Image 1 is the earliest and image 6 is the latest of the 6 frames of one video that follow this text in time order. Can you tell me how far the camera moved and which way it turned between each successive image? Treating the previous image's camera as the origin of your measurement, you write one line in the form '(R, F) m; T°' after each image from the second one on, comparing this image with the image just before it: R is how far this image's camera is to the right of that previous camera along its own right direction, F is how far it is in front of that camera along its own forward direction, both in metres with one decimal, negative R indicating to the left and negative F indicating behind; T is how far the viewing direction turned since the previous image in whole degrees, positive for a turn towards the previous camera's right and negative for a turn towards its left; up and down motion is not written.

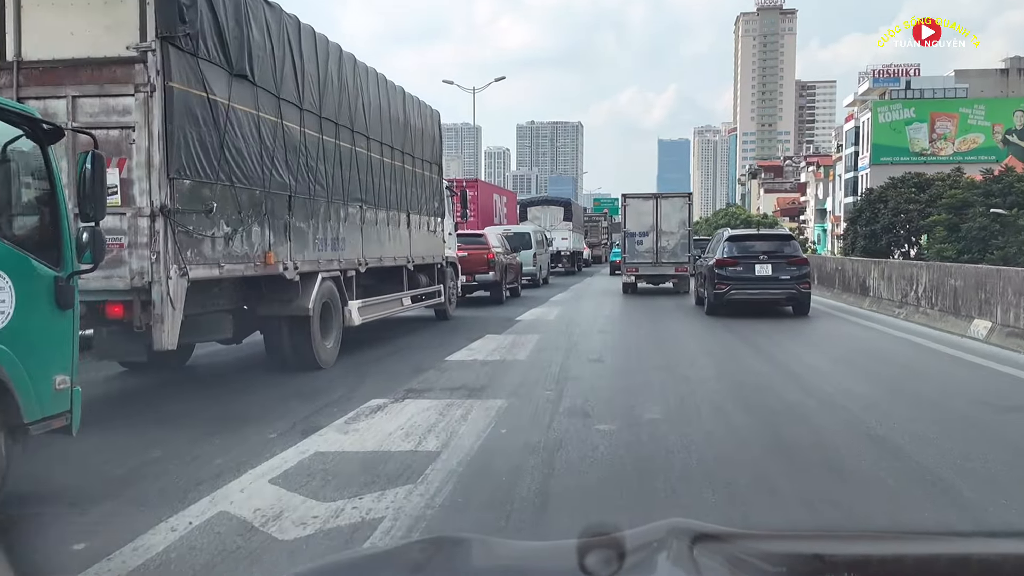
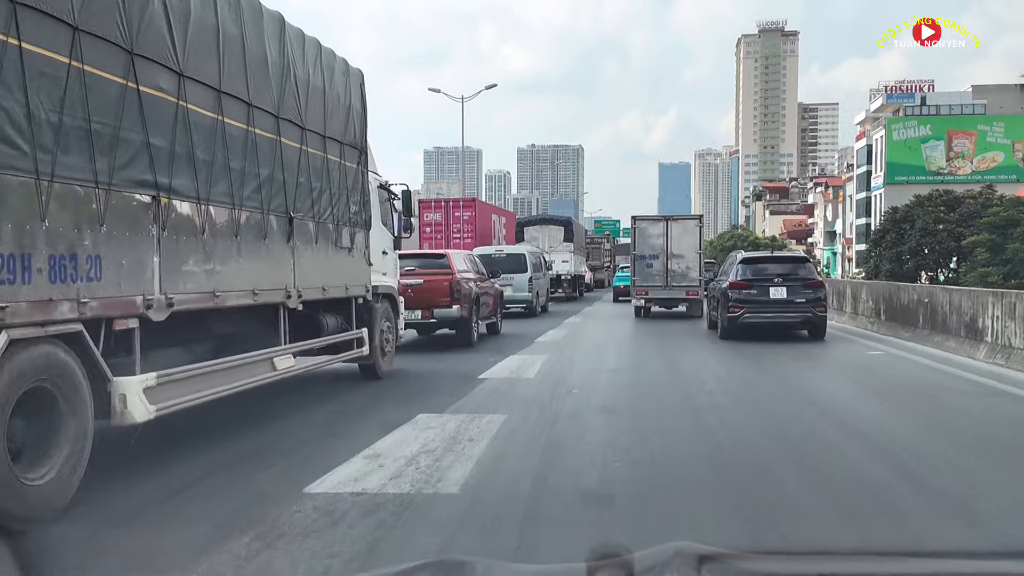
(+0.2, +1.9) m; 0°
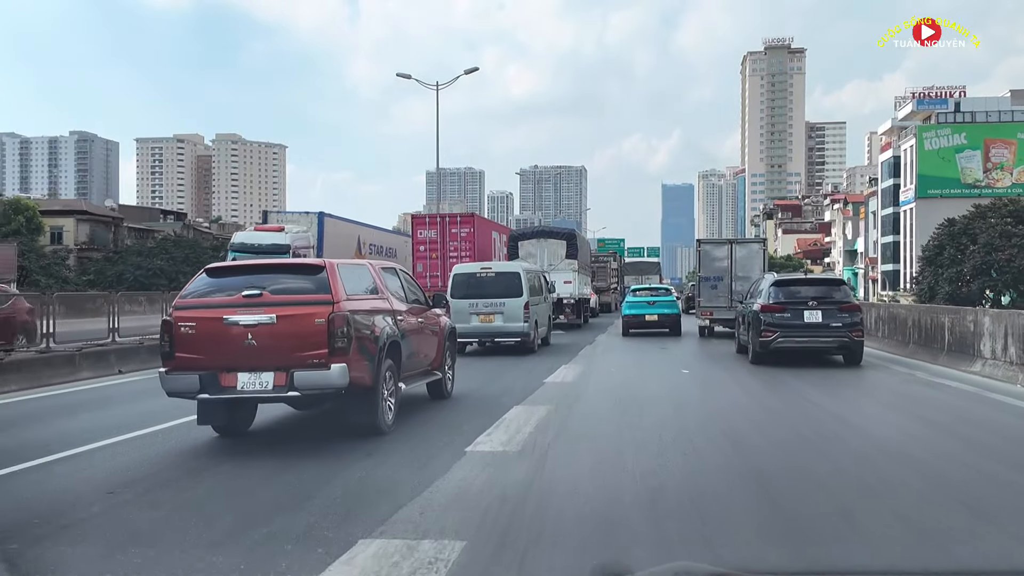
(+0.3, +3.2) m; 0°
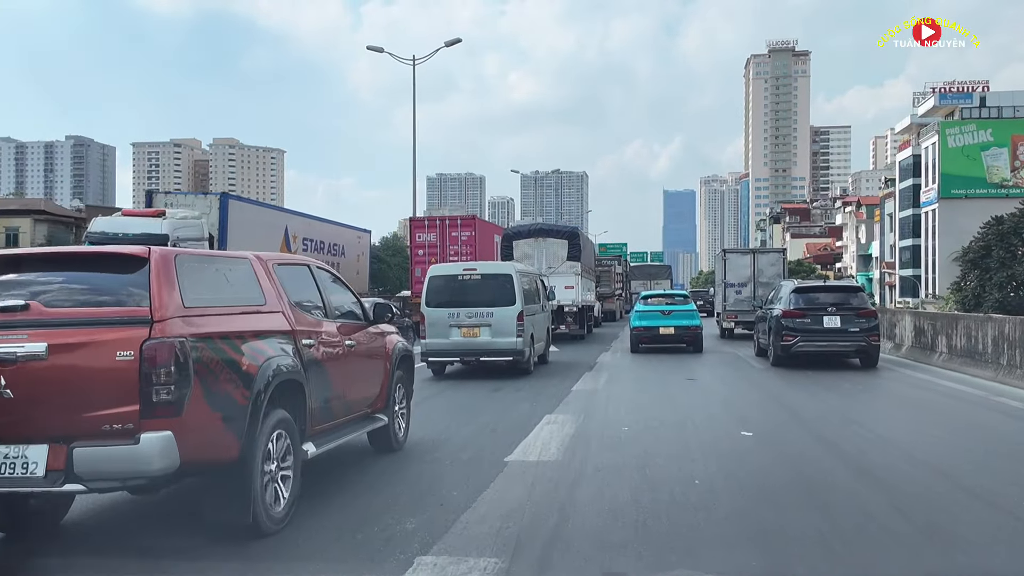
(+0.2, +2.0) m; 0°
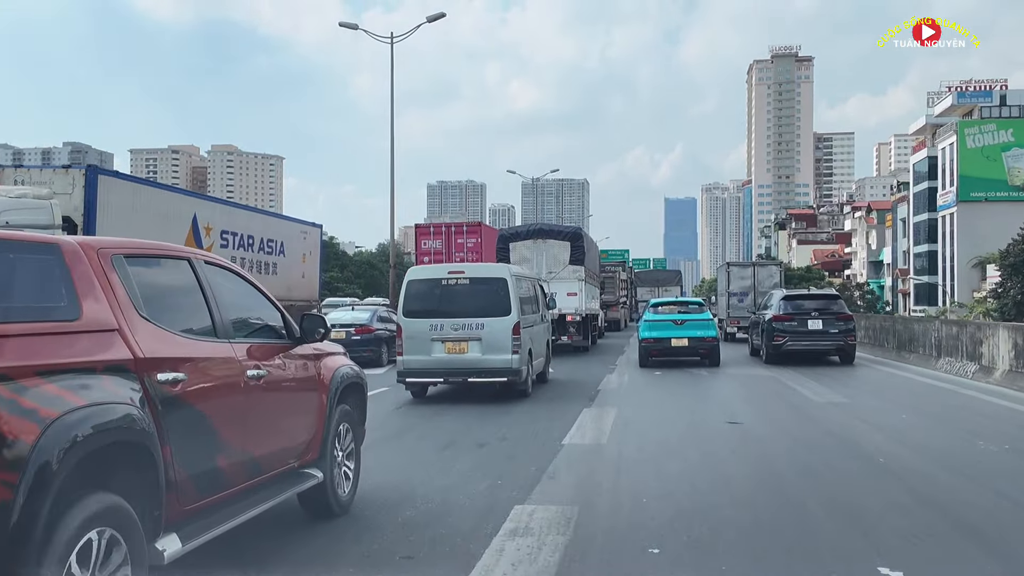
(+0.1, +1.4) m; 0°
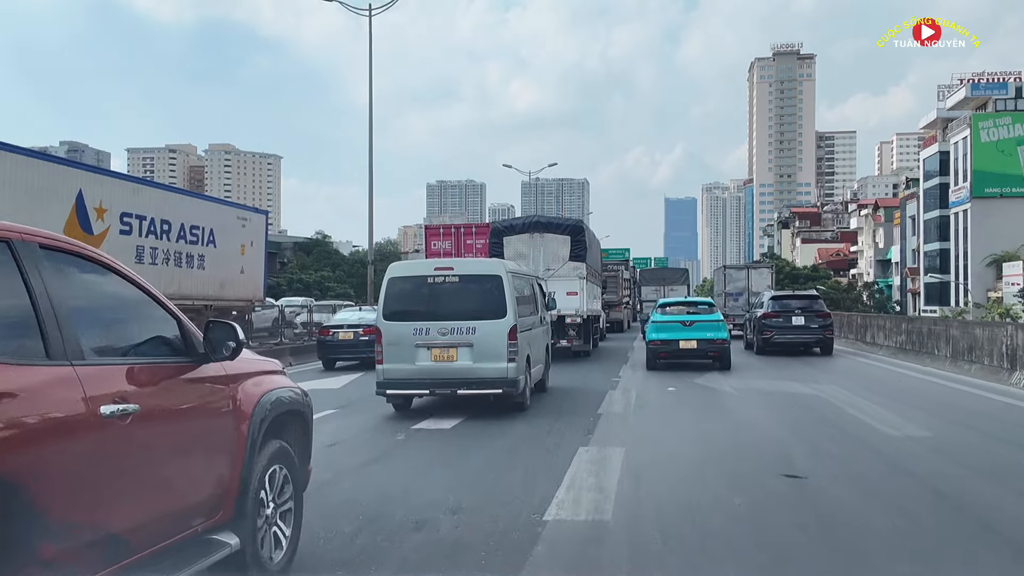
(0.0, +1.0) m; 0°
